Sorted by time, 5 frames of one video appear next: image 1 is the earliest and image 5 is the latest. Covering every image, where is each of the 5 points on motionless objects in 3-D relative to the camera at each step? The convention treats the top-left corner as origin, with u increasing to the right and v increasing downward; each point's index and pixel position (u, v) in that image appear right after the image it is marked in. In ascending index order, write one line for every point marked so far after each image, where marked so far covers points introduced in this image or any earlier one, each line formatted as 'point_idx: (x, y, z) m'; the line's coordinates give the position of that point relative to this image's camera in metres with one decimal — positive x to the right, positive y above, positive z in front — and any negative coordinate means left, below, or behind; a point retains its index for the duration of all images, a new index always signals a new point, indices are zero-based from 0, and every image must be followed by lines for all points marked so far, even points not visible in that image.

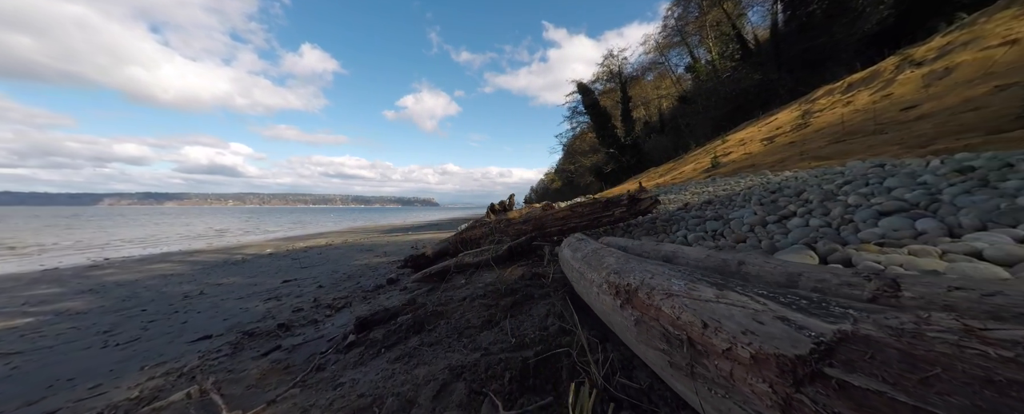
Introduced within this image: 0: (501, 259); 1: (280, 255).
0: (-0.2, -0.8, +3.9) m
1: (-8.5, -1.6, +9.6) m
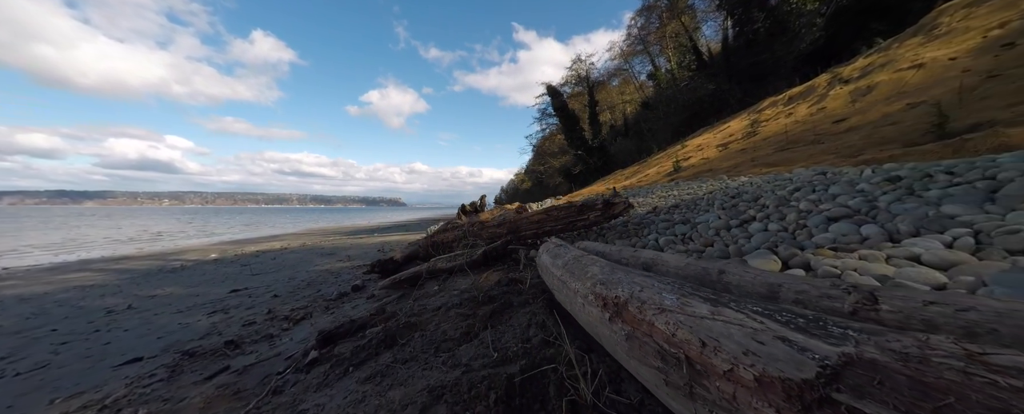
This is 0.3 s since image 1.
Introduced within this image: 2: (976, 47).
0: (-0.6, -0.9, +3.8) m
1: (-9.4, -1.7, +8.6) m
2: (+10.2, +3.6, +5.7) m
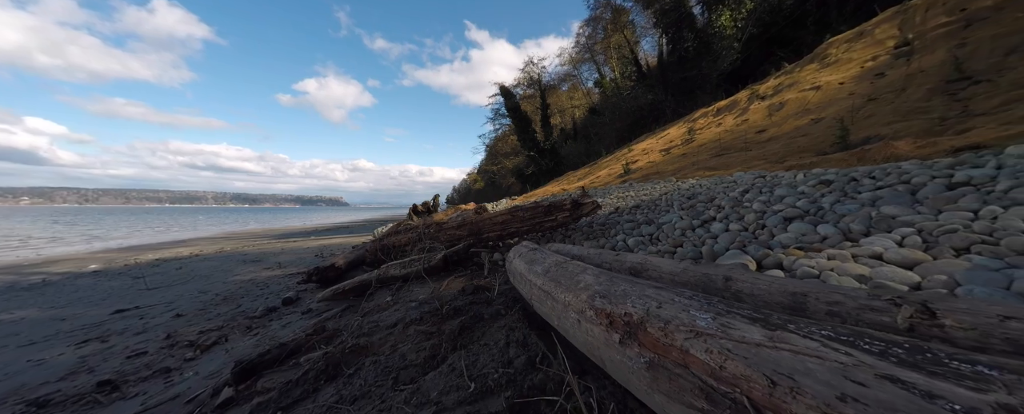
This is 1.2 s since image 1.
0: (-1.0, -0.8, +3.4) m
1: (-10.5, -1.7, +6.7) m
2: (+9.3, +3.6, +7.0) m
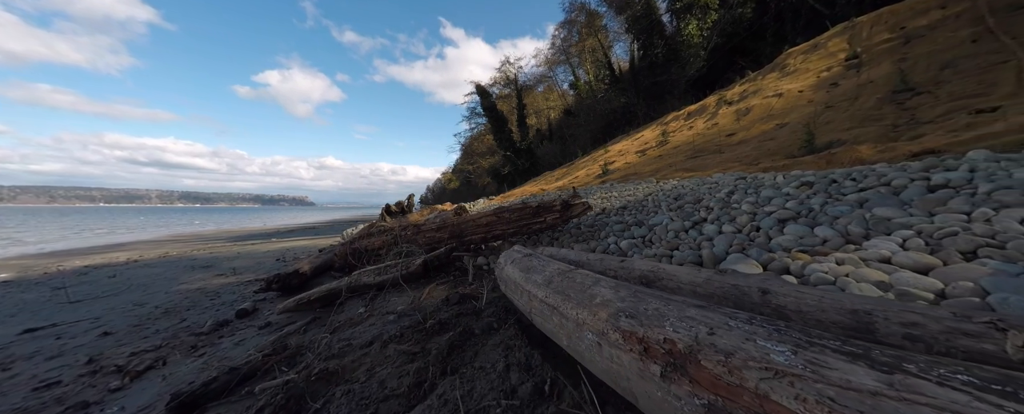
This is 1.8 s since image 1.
0: (-1.2, -0.9, +3.2) m
1: (-10.9, -1.7, +5.6) m
2: (+8.8, +3.6, +7.6) m
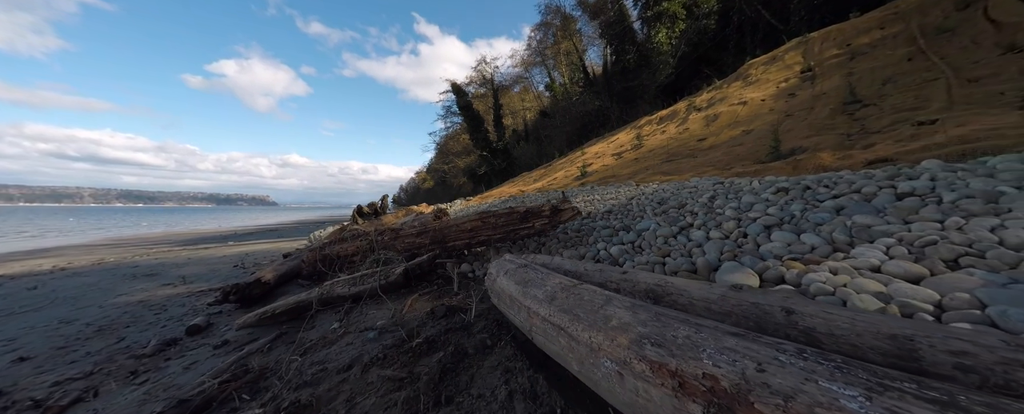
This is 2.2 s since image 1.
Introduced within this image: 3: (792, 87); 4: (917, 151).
0: (-1.3, -0.9, +2.9) m
1: (-11.2, -1.8, +4.6) m
2: (+8.2, +3.6, +8.2) m
3: (+8.6, +3.7, +8.1) m
4: (+5.2, +0.7, +3.4) m
